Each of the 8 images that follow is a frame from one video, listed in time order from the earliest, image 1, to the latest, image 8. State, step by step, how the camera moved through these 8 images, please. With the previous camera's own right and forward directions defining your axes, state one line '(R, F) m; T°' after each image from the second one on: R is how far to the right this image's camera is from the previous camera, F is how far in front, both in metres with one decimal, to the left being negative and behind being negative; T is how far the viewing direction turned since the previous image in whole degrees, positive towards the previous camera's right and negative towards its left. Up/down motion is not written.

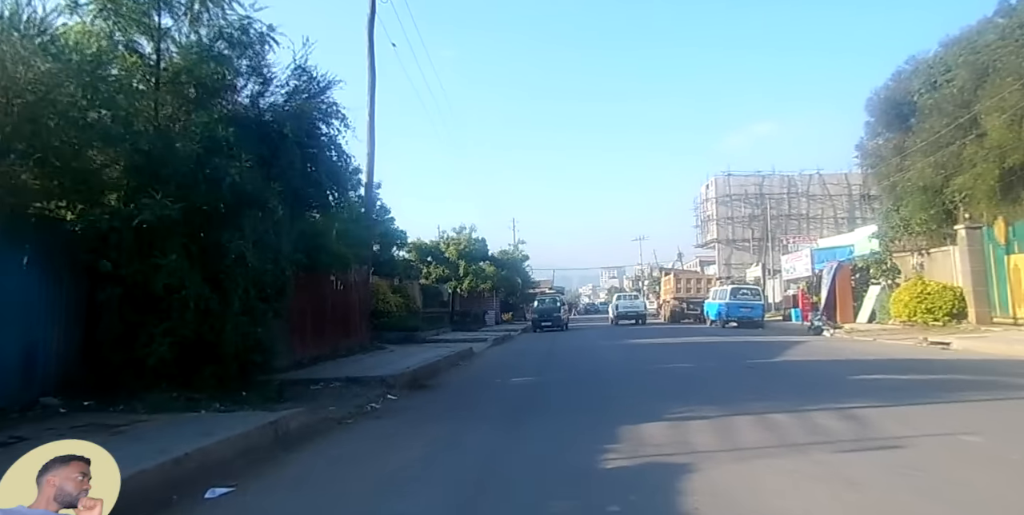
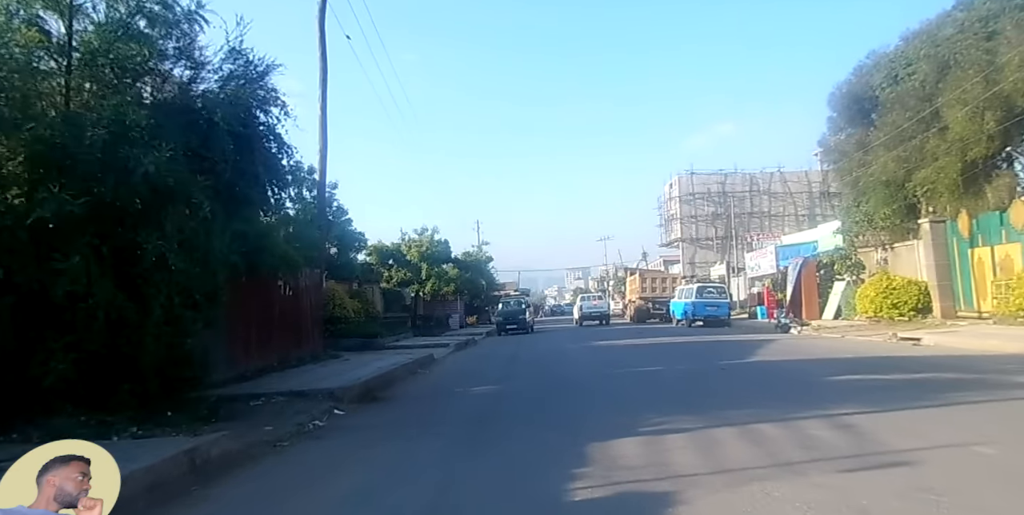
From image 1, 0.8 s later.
(+0.1, +1.1) m; +3°
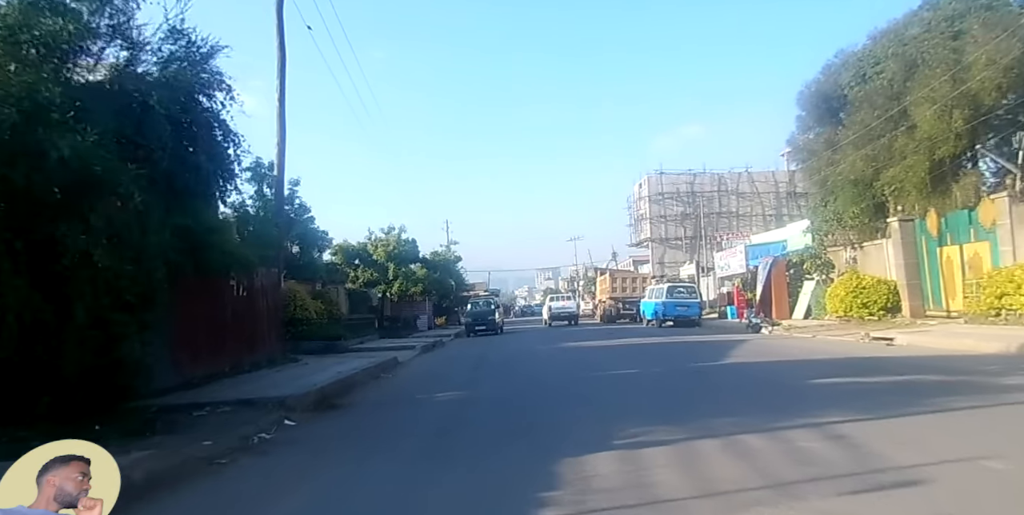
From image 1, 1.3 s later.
(+0.1, +0.8) m; +3°
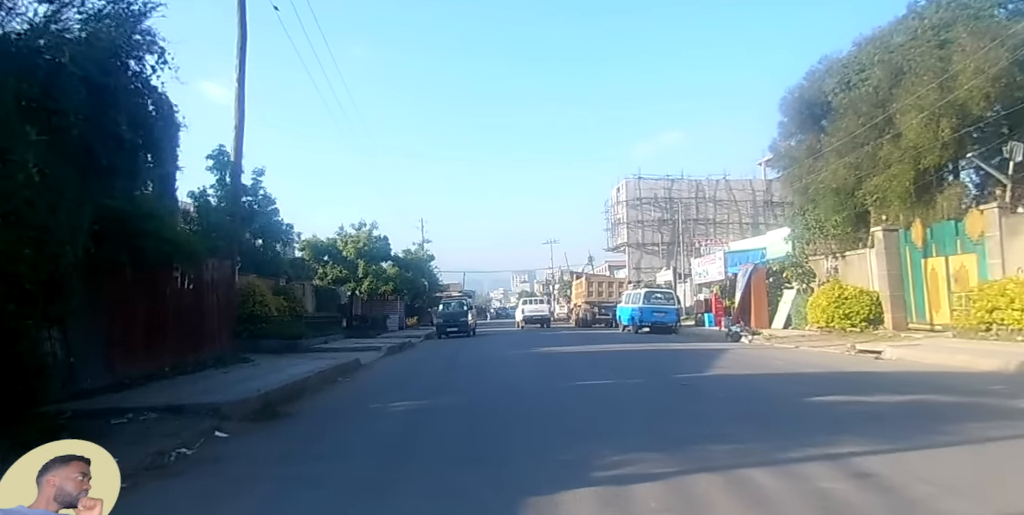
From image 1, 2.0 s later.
(+0.1, +1.3) m; +2°
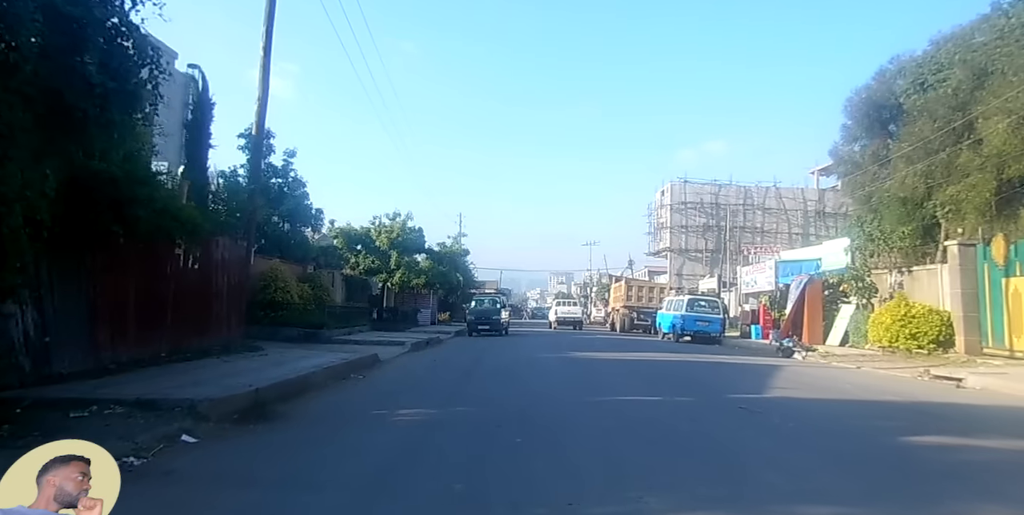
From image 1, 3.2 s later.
(+0.1, +1.8) m; -3°
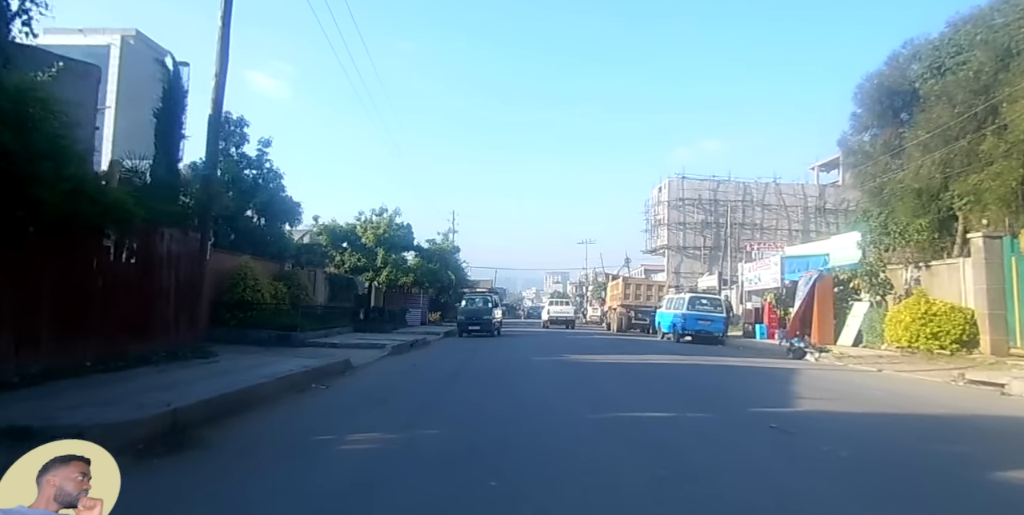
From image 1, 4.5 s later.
(+0.2, +2.0) m; 0°
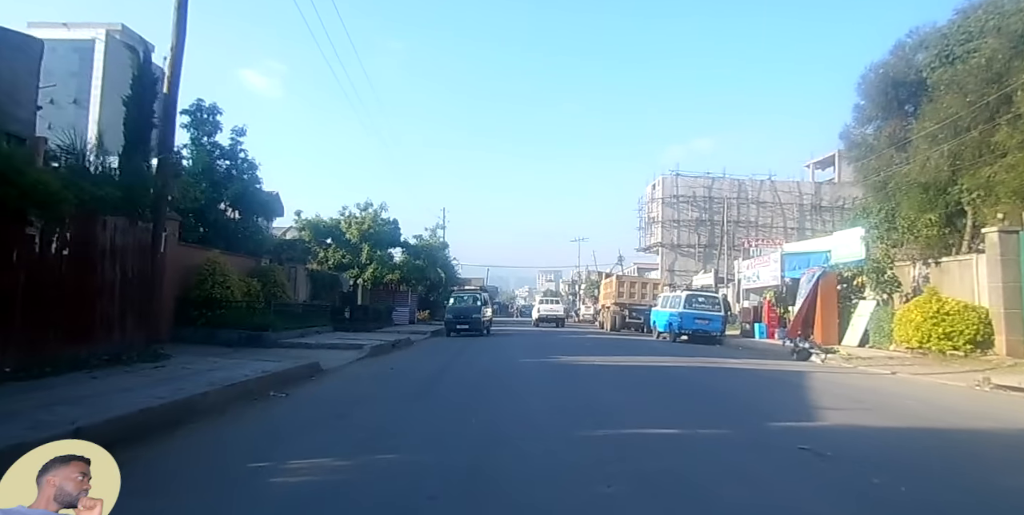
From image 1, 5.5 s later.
(+0.2, +1.5) m; +1°
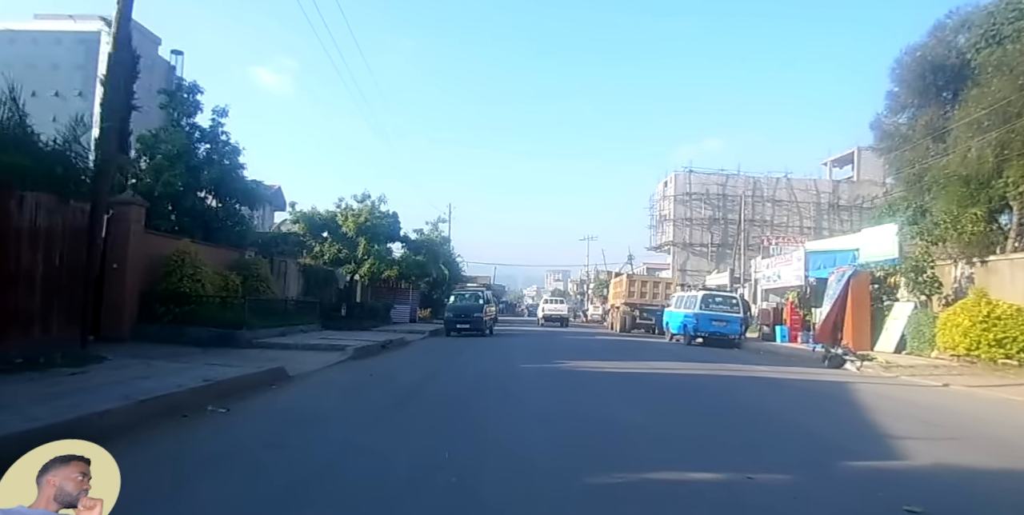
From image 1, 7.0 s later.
(+0.2, +2.3) m; -1°
